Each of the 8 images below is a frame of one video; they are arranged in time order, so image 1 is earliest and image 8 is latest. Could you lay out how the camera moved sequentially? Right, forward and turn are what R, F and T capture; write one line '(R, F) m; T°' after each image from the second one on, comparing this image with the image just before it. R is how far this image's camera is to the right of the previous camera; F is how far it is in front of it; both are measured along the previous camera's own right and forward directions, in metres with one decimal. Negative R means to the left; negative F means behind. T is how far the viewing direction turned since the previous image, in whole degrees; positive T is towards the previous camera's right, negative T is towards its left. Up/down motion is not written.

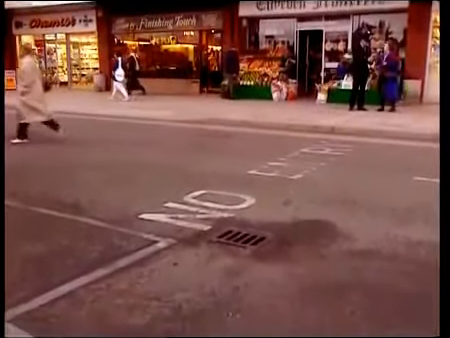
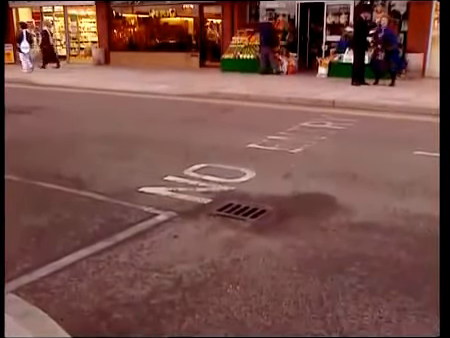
(0.0, 0.0) m; 0°
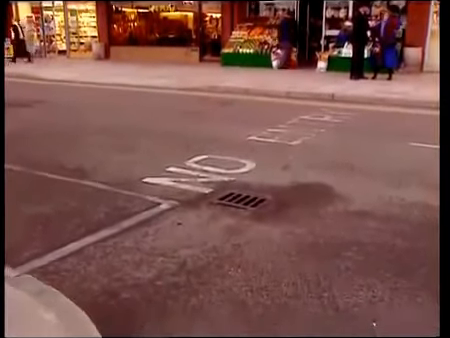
(0.0, -0.2) m; 0°
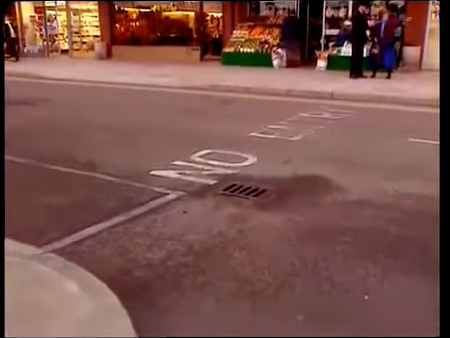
(0.0, -0.3) m; 0°
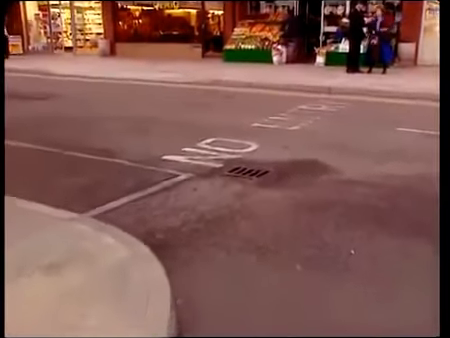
(-0.1, -0.7) m; 0°
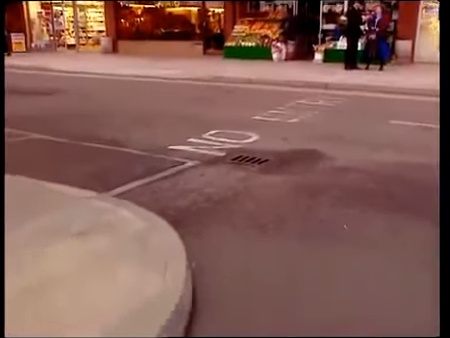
(-0.1, -0.5) m; 0°
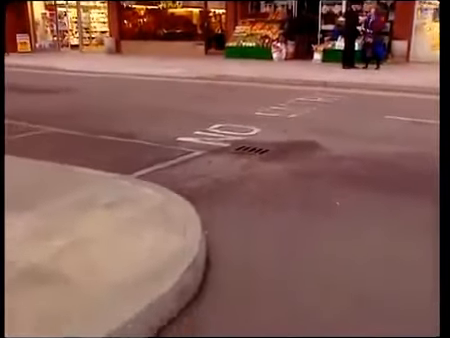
(-0.1, -0.6) m; 0°
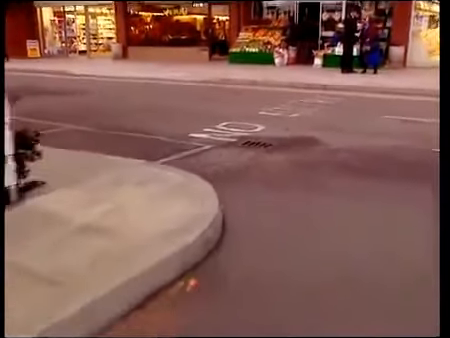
(-0.1, -0.8) m; 0°
